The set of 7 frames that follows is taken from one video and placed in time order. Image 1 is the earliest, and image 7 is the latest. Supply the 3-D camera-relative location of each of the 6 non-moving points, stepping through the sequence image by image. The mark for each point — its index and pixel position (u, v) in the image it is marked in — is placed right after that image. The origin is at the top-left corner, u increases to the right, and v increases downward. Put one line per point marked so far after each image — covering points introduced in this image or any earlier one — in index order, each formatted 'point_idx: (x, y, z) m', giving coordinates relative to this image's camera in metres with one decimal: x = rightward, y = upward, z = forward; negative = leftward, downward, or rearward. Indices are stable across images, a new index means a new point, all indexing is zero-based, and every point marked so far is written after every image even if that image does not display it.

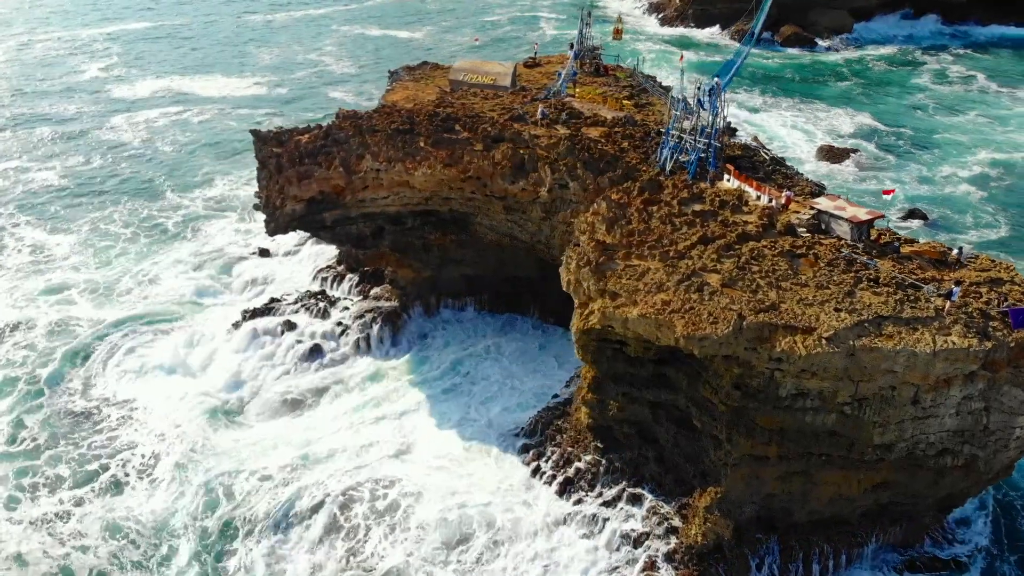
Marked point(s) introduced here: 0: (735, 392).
0: (+4.3, -2.0, +14.9) m
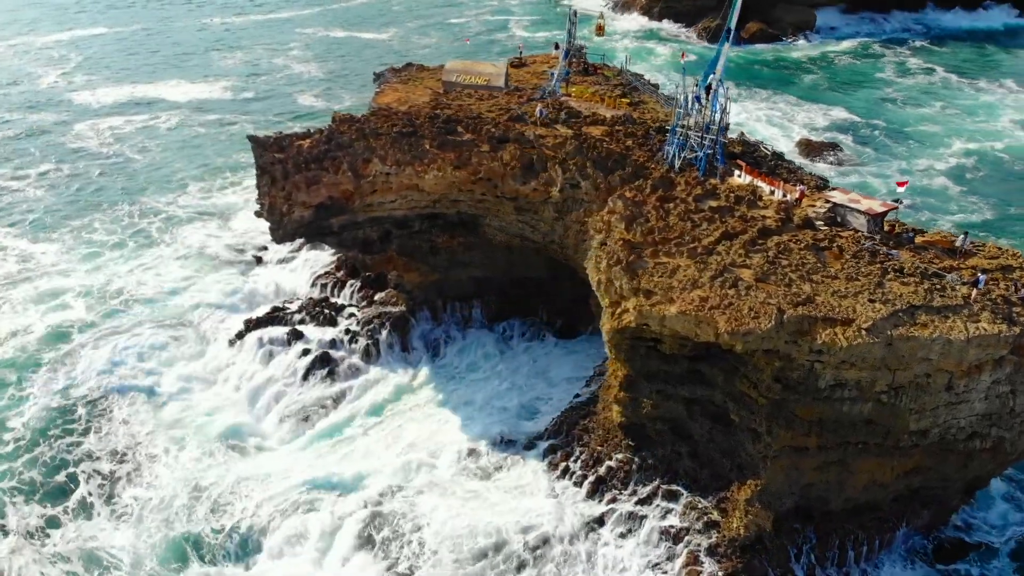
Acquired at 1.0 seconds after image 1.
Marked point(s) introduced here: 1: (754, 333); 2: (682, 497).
0: (+5.2, -1.9, +15.1) m
1: (+4.6, -0.9, +14.5) m
2: (+3.7, -4.6, +16.9) m
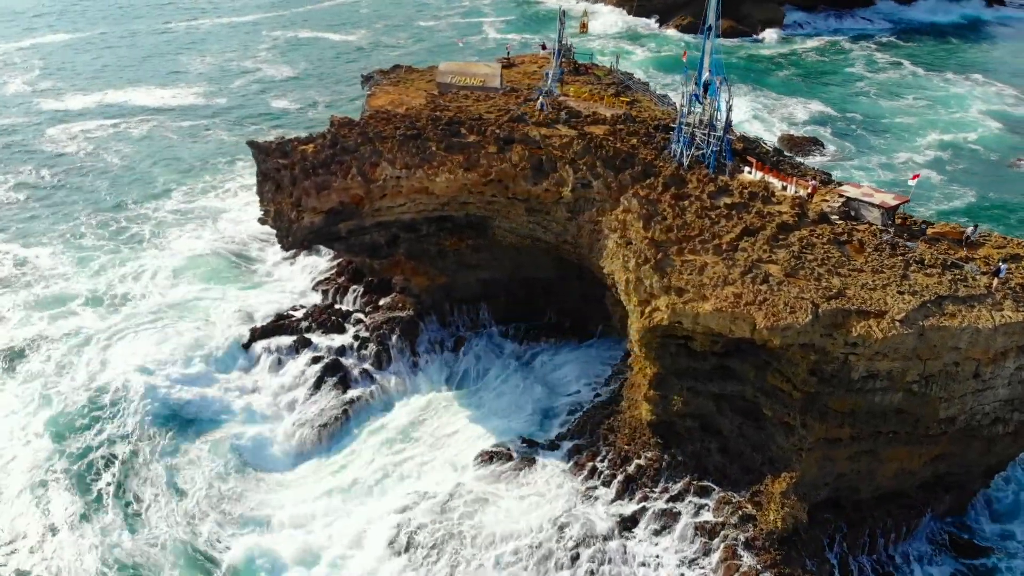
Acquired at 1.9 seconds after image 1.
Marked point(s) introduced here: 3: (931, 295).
0: (+5.9, -1.8, +15.3) m
1: (+5.3, -0.8, +14.7) m
2: (+4.4, -4.5, +17.0) m
3: (+8.2, -0.1, +15.3) m
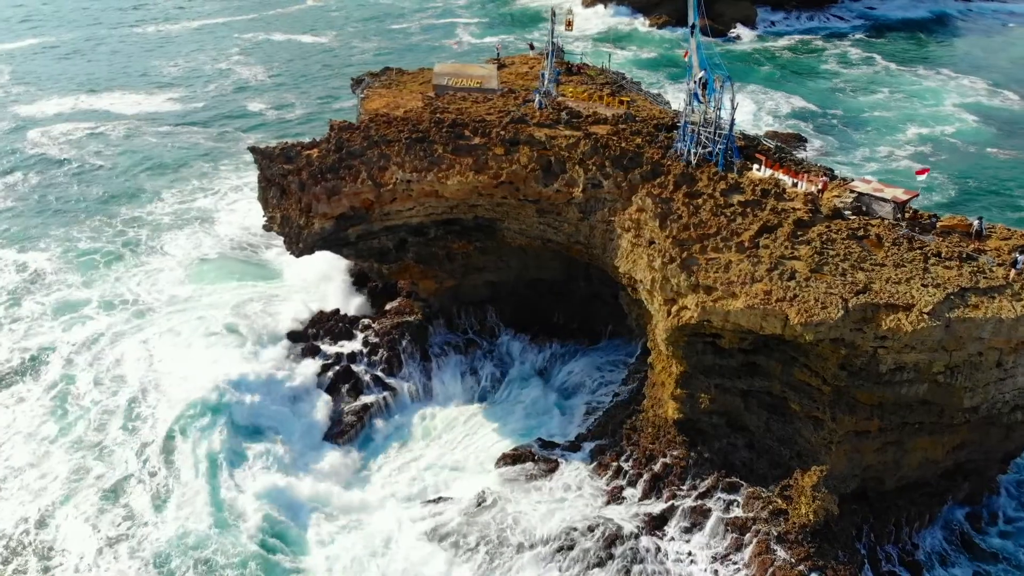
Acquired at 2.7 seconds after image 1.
0: (+6.6, -1.7, +15.5) m
1: (+6.0, -0.7, +14.8) m
2: (+5.1, -4.4, +17.2) m
3: (+8.9, 0.0, +15.6) m
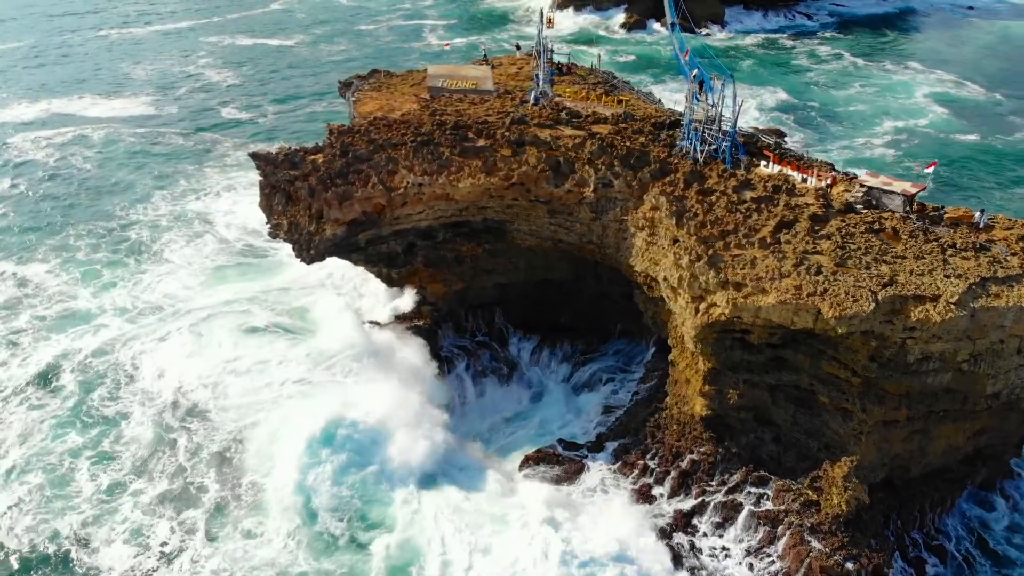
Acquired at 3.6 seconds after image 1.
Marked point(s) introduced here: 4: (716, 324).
0: (+7.3, -1.5, +15.8) m
1: (+6.7, -0.6, +15.1) m
2: (+5.8, -4.3, +17.4) m
3: (+9.5, +0.2, +15.9) m
4: (+4.4, -0.8, +16.4) m
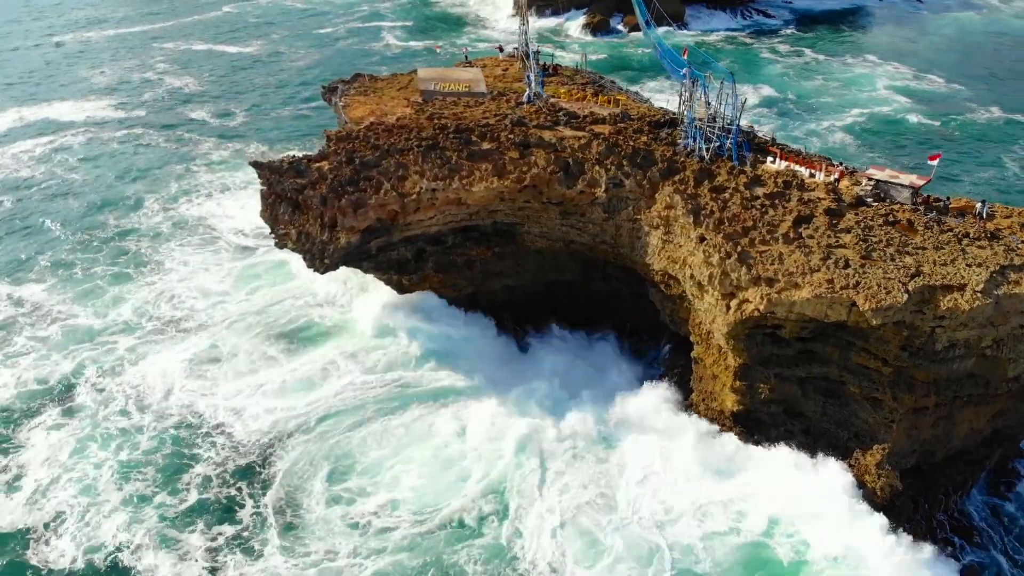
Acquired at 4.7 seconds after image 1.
0: (+8.1, -1.4, +16.1) m
1: (+7.5, -0.4, +15.4) m
2: (+6.6, -4.2, +17.6) m
3: (+10.3, +0.5, +16.5) m
4: (+5.1, -0.7, +16.6) m
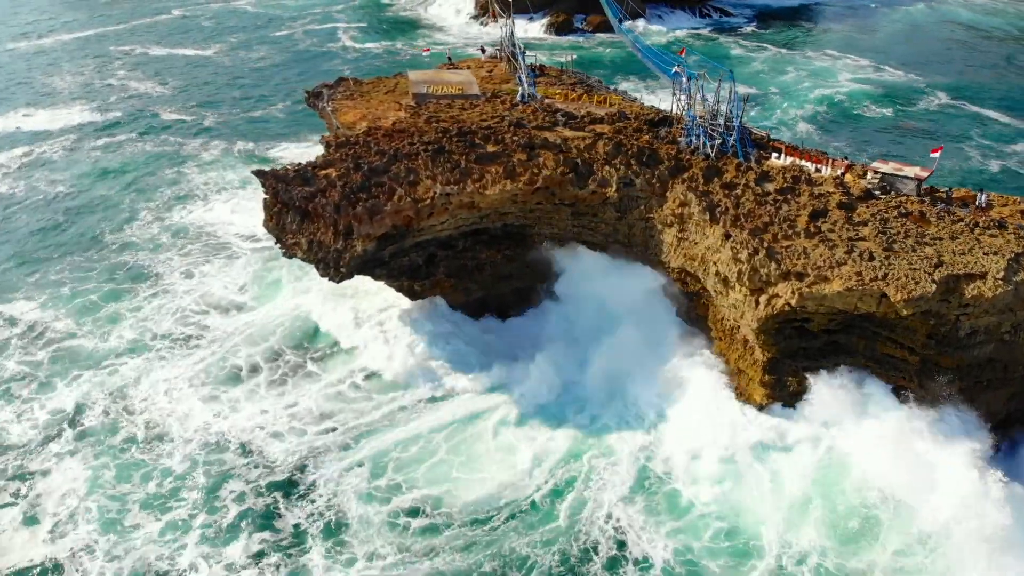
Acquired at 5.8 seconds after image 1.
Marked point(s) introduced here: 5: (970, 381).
0: (+8.9, -1.1, +16.6) m
1: (+8.3, -0.2, +15.8) m
2: (+7.4, -4.0, +18.0) m
3: (+10.9, +0.8, +17.0) m
4: (+5.8, -0.6, +16.9) m
5: (+10.2, -2.1, +17.3) m
